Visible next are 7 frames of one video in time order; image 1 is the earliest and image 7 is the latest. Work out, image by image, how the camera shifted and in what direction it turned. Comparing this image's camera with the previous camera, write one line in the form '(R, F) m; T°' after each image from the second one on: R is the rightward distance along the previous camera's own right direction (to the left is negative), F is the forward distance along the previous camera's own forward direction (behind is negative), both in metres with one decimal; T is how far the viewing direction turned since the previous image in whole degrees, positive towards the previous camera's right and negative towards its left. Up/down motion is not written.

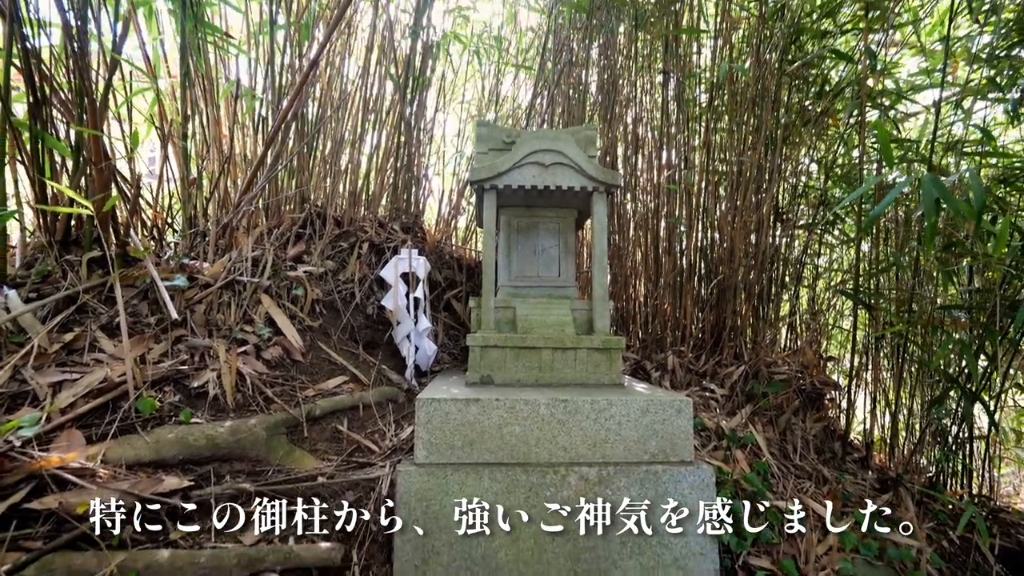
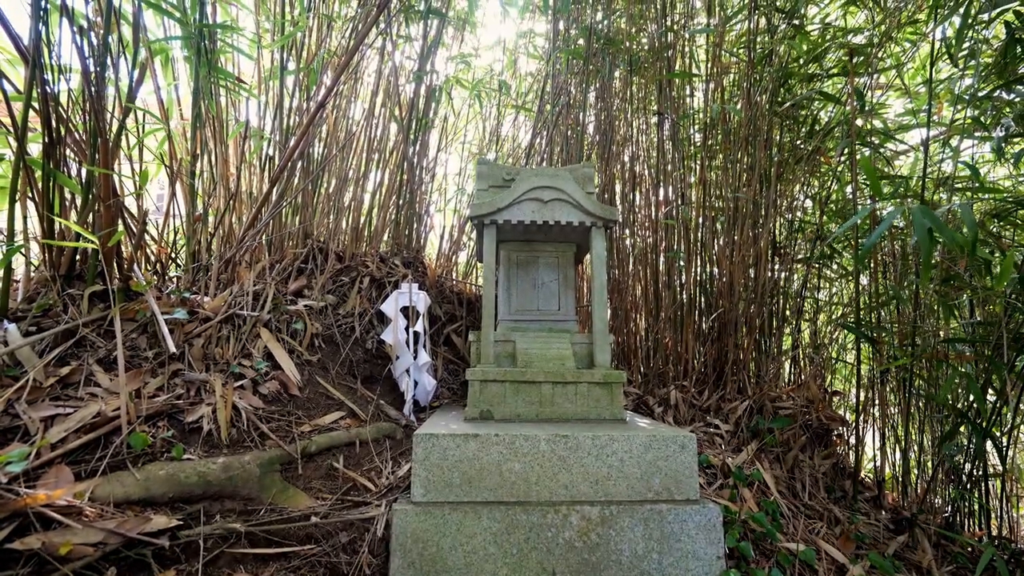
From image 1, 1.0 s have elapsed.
(0.0, 0.0) m; 0°
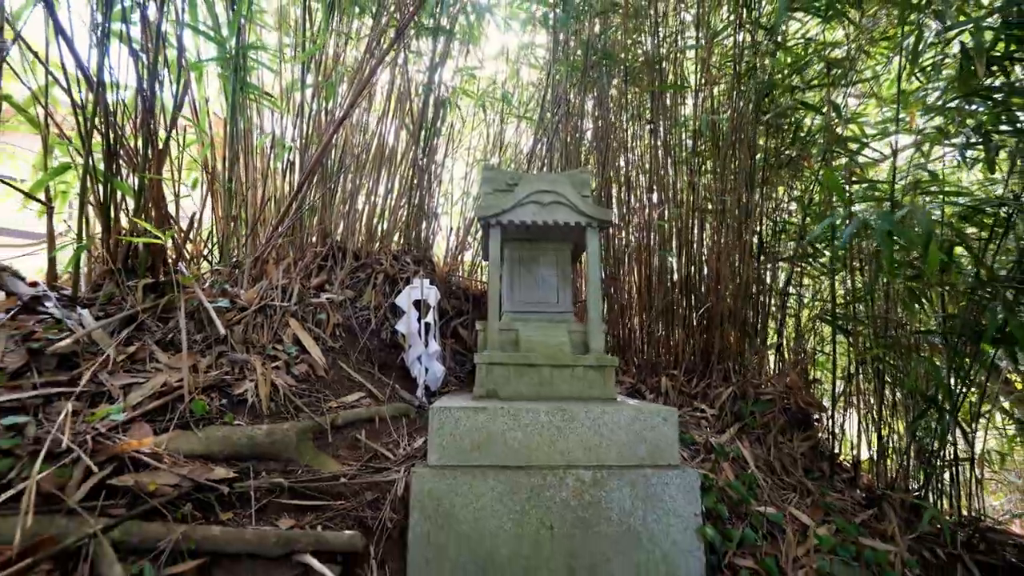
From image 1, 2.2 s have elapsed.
(0.0, -0.2) m; 0°
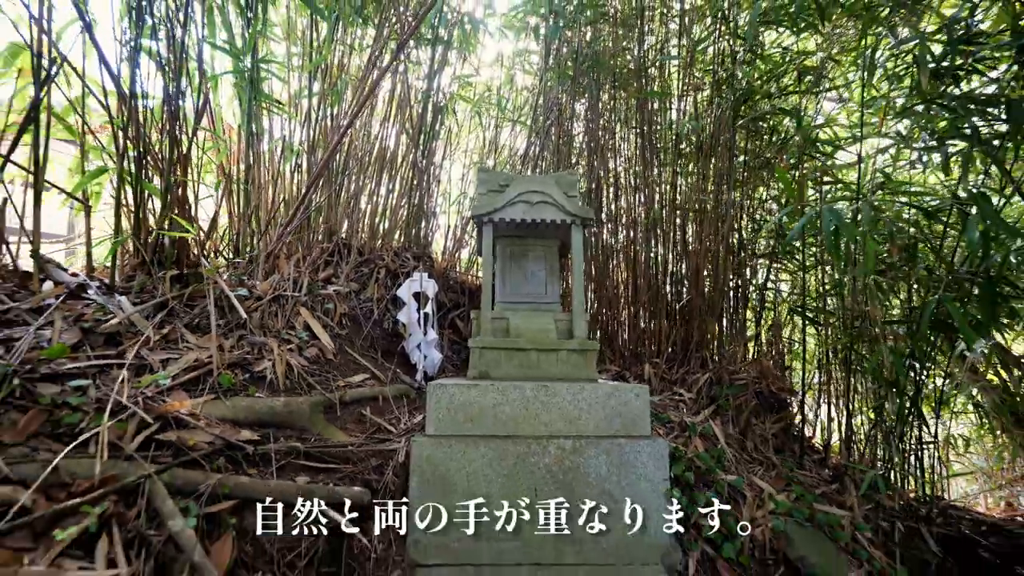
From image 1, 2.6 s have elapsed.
(0.0, -0.2) m; 0°
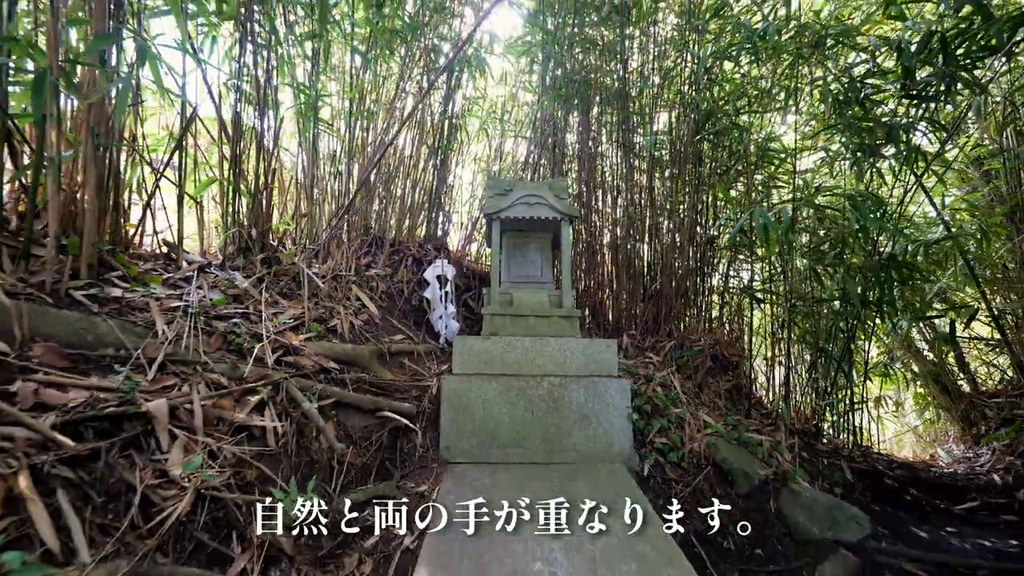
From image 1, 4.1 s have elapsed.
(0.0, -0.7) m; 0°
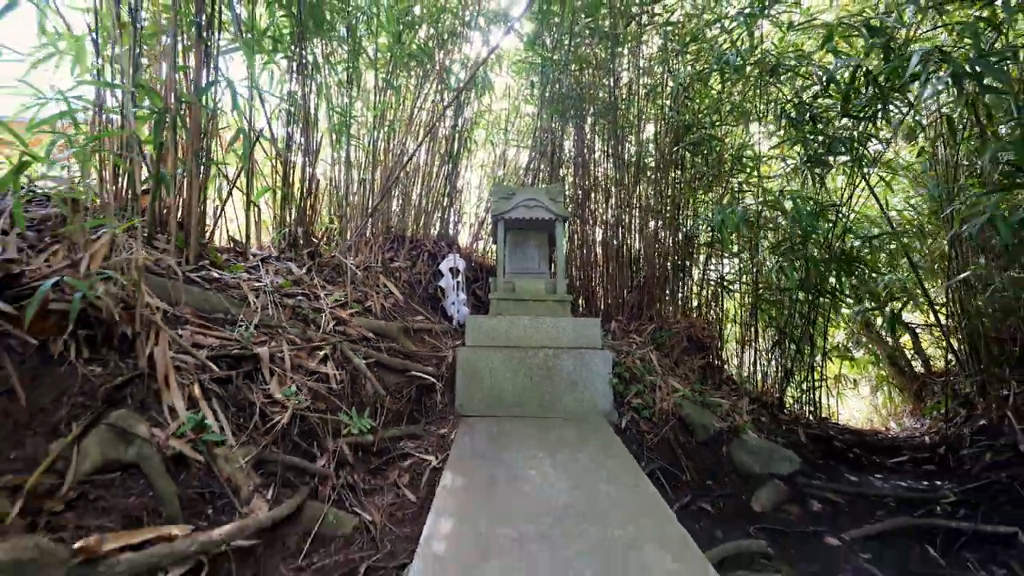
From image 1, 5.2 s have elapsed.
(0.0, -0.6) m; 0°
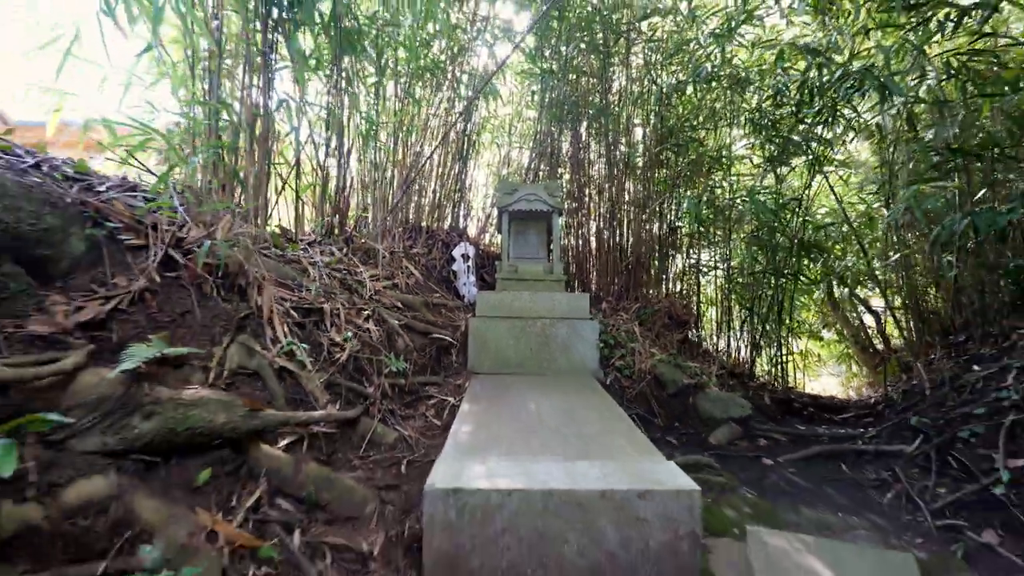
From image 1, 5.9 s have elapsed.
(0.0, -0.6) m; 0°
